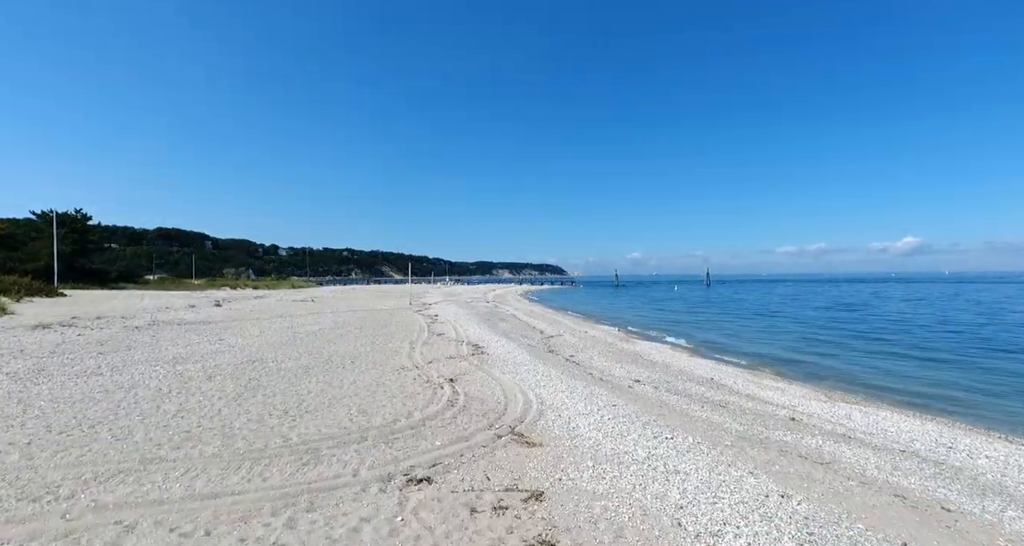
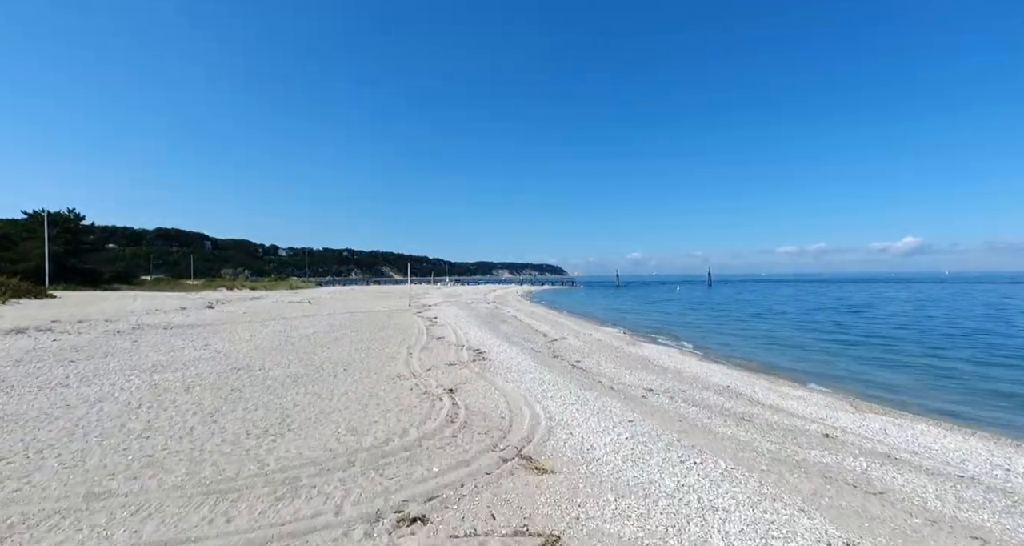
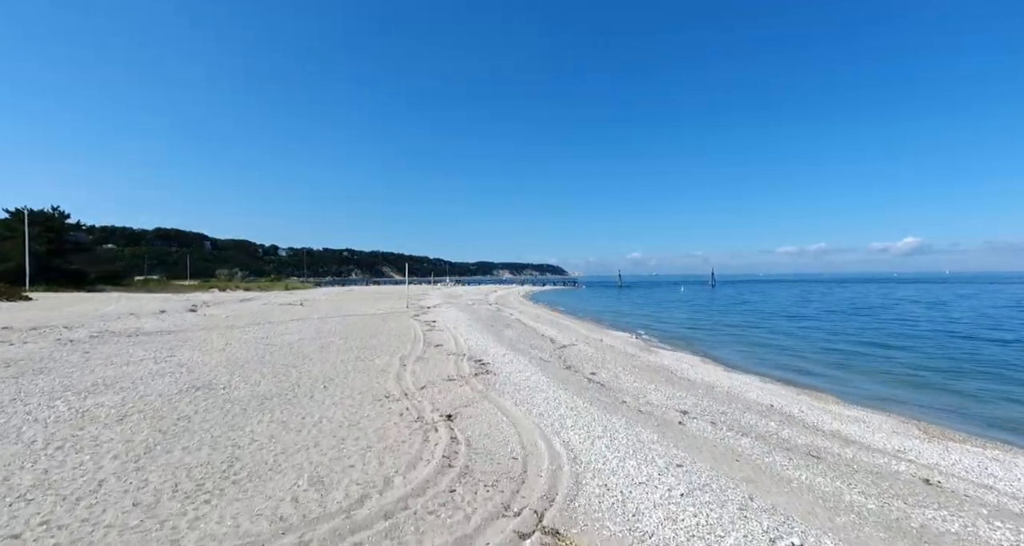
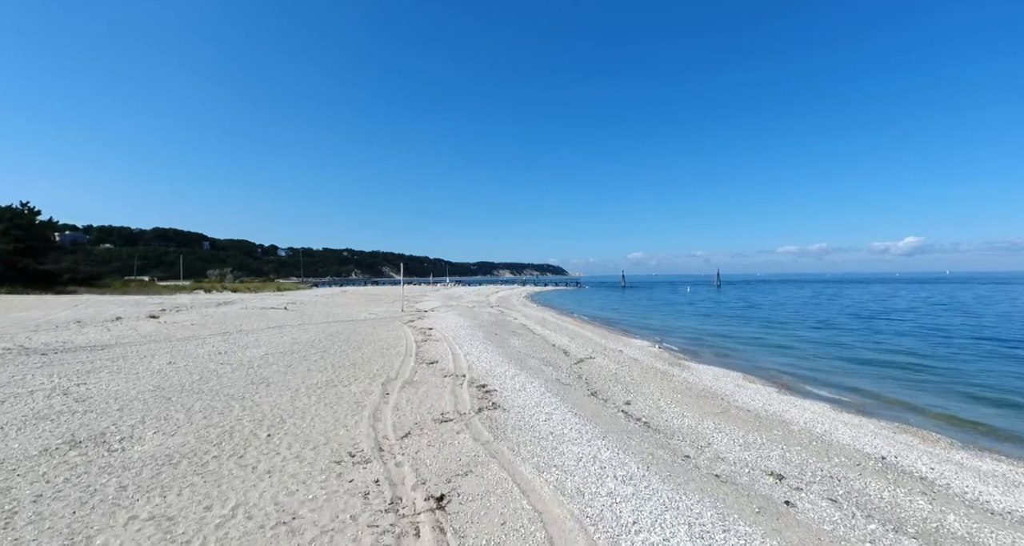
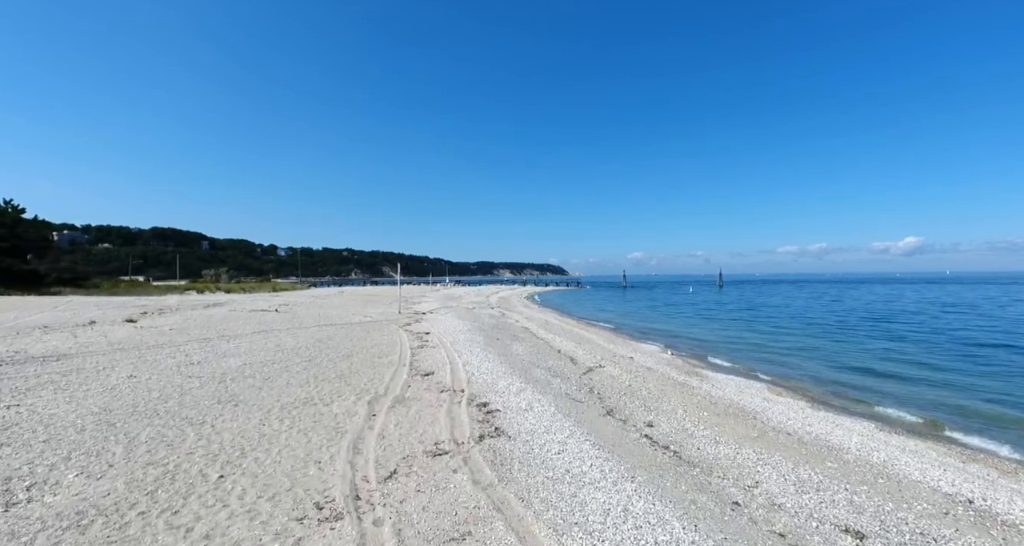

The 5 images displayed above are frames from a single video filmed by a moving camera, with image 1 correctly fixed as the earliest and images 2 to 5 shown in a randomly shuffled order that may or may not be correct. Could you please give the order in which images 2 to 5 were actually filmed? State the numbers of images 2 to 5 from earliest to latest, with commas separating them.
2, 3, 4, 5
